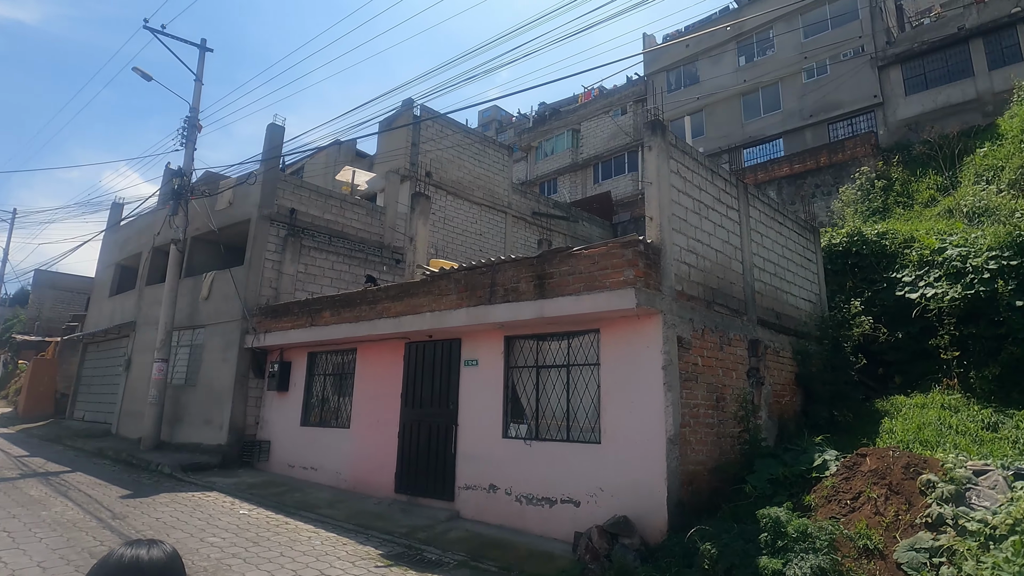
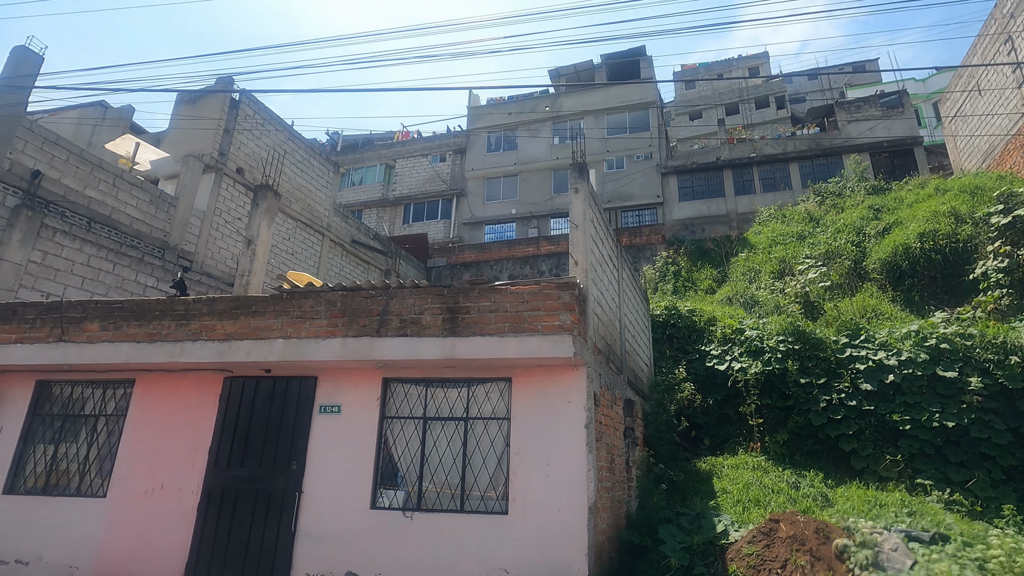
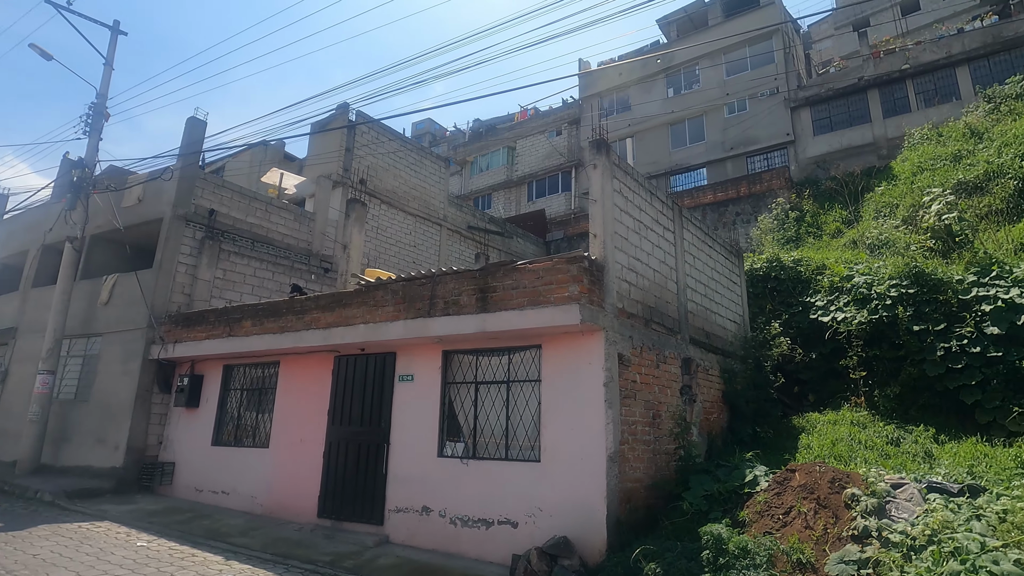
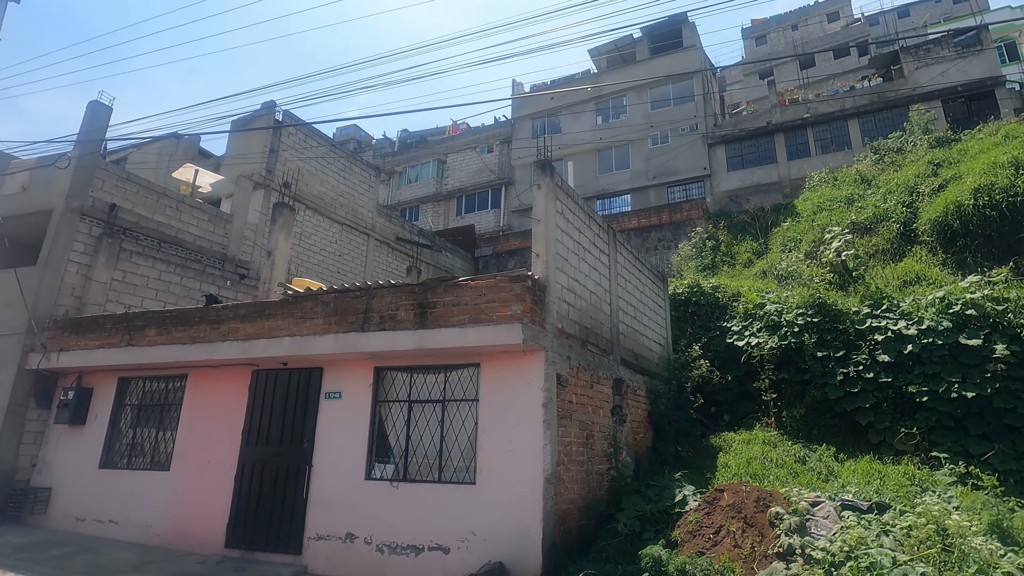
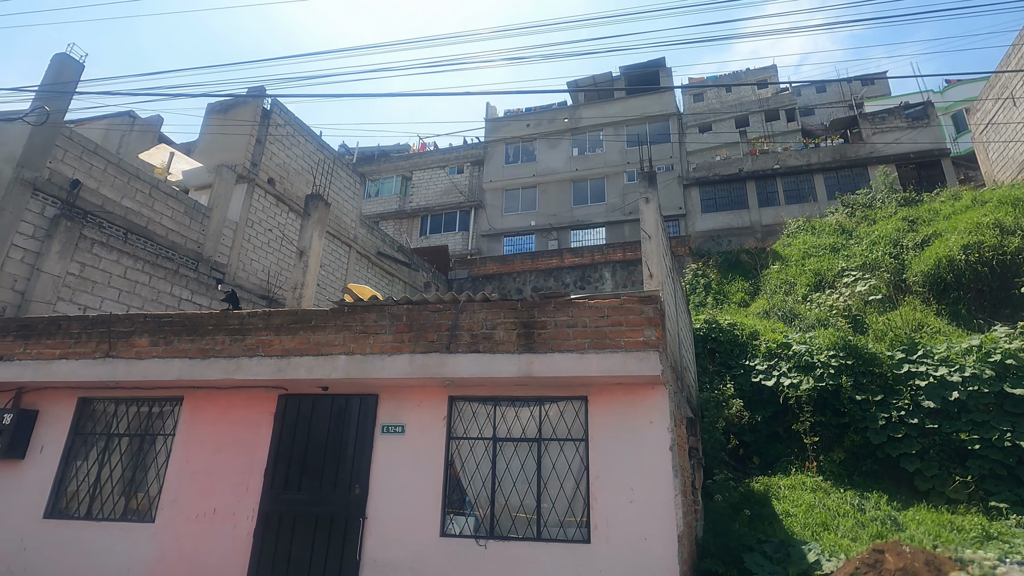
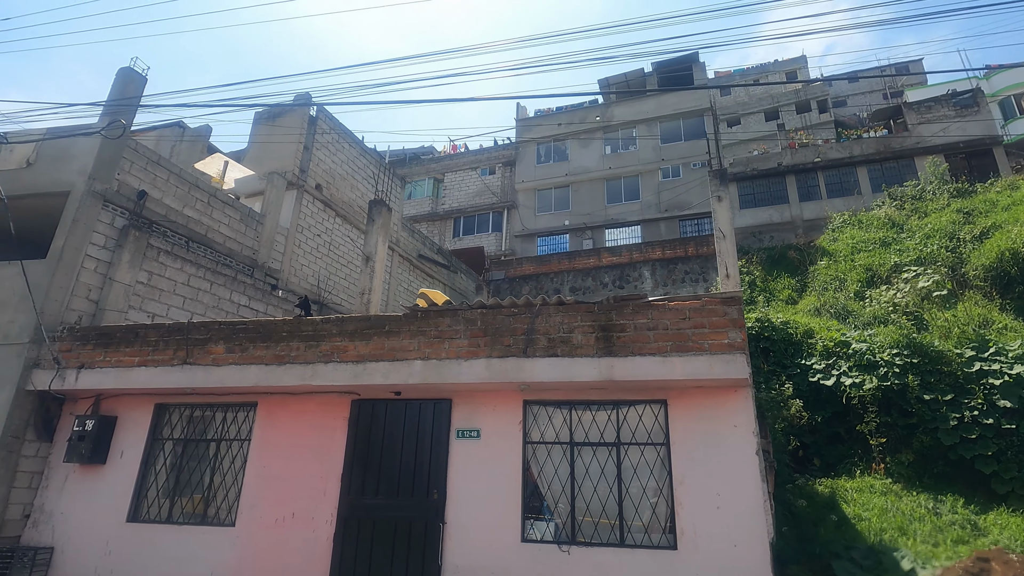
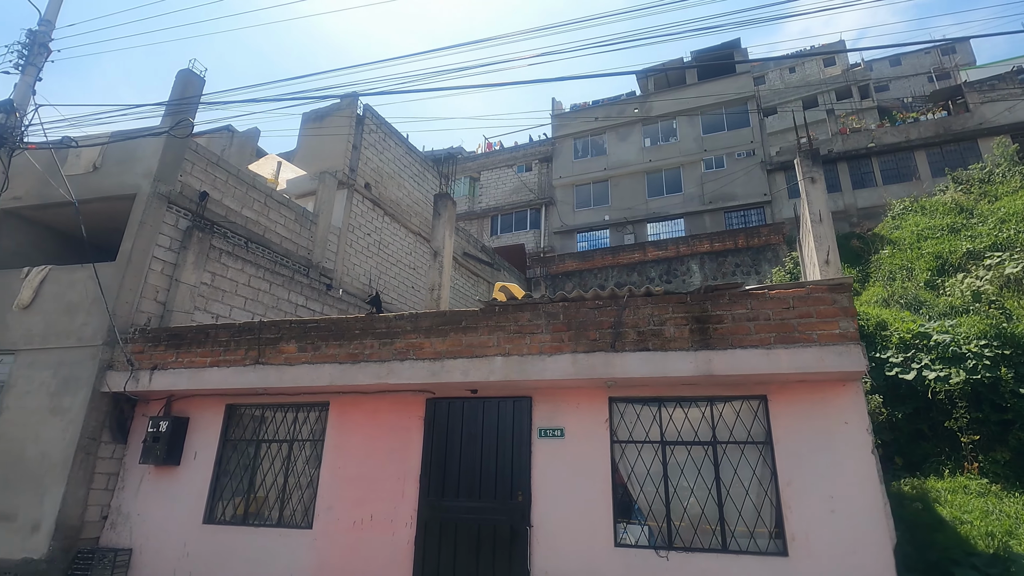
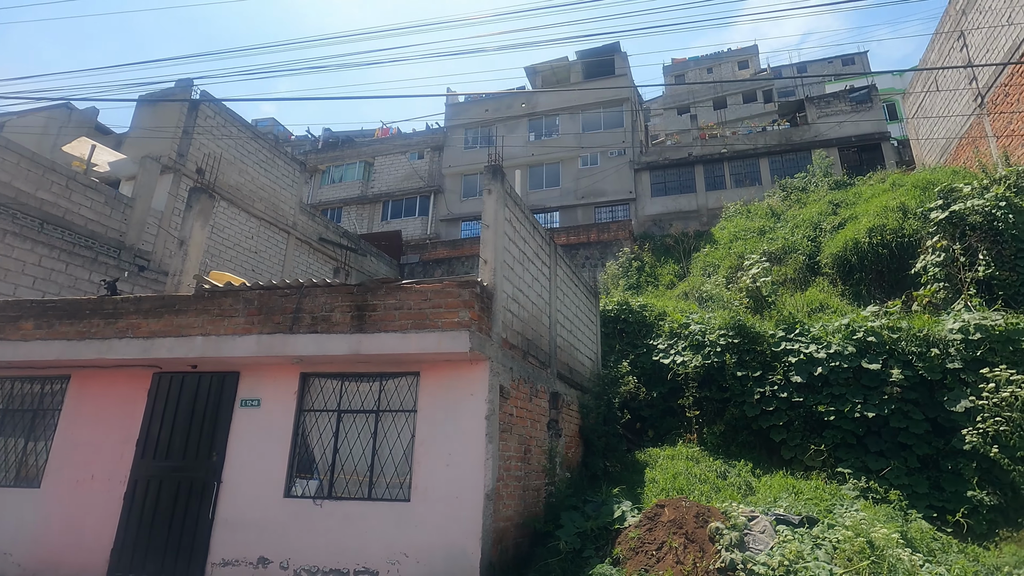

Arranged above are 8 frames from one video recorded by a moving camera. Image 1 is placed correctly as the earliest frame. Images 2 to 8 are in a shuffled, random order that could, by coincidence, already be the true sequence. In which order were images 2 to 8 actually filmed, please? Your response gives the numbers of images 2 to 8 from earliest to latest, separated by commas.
3, 4, 8, 2, 5, 6, 7
